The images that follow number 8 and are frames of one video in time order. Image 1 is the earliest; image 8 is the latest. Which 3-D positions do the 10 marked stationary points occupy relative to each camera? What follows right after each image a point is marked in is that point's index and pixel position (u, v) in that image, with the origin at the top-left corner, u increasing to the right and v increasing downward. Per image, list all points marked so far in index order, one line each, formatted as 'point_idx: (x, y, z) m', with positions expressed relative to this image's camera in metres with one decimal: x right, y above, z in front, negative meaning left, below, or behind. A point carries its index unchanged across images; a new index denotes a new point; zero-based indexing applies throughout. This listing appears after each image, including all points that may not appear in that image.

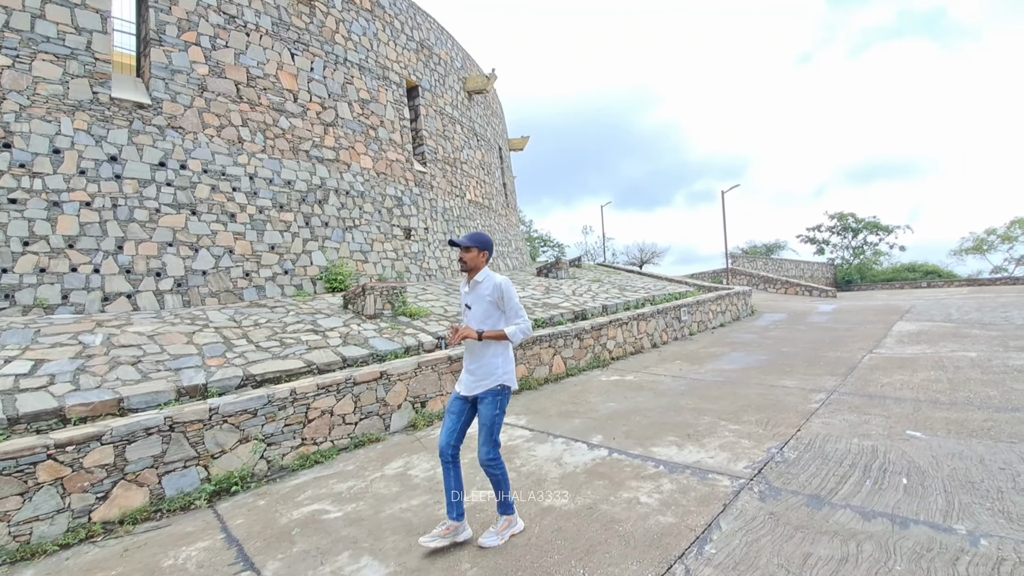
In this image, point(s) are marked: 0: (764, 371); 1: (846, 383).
0: (+2.6, -0.9, +5.1) m
1: (+2.9, -0.8, +4.4) m
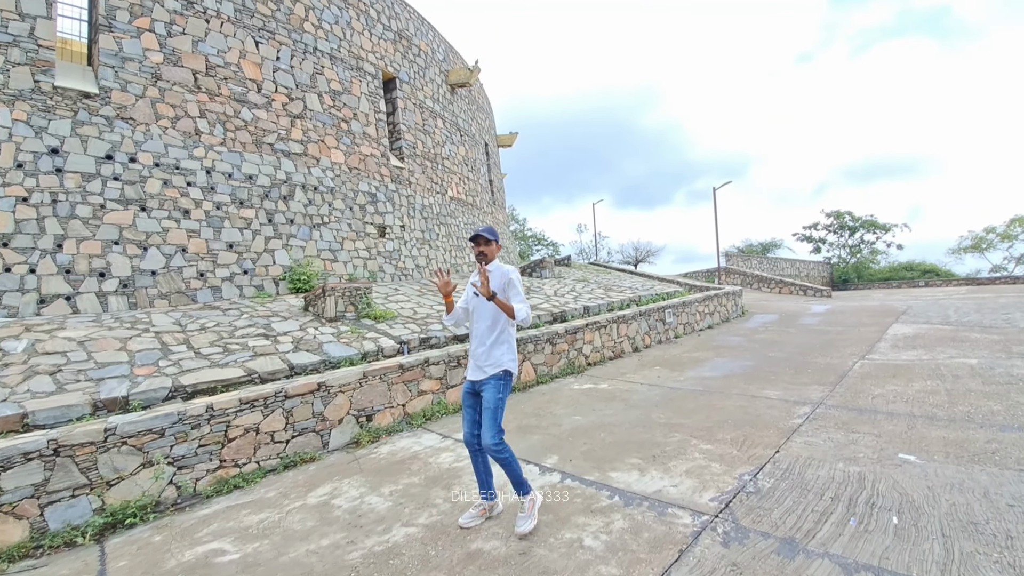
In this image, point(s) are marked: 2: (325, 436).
0: (+2.3, -0.9, +4.7) m
1: (+2.6, -0.9, +4.0) m
2: (-1.4, -1.1, +3.7) m
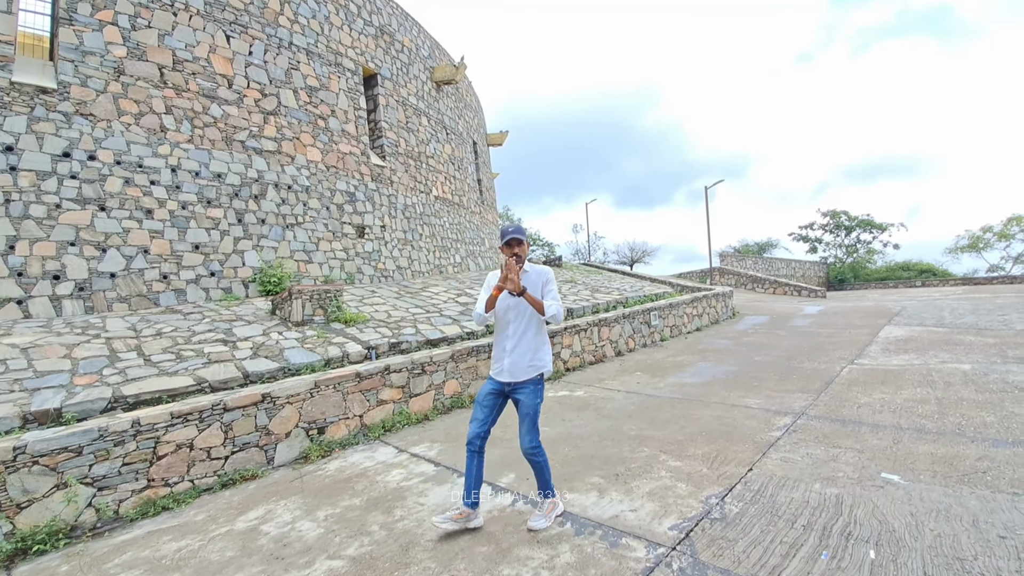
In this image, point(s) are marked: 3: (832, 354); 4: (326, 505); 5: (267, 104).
0: (+2.0, -0.9, +4.5) m
1: (+2.3, -0.9, +3.7) m
2: (-1.7, -1.1, +3.4) m
3: (+3.5, -0.7, +5.4) m
4: (-1.0, -1.2, +2.8) m
5: (-3.8, +2.9, +7.7) m
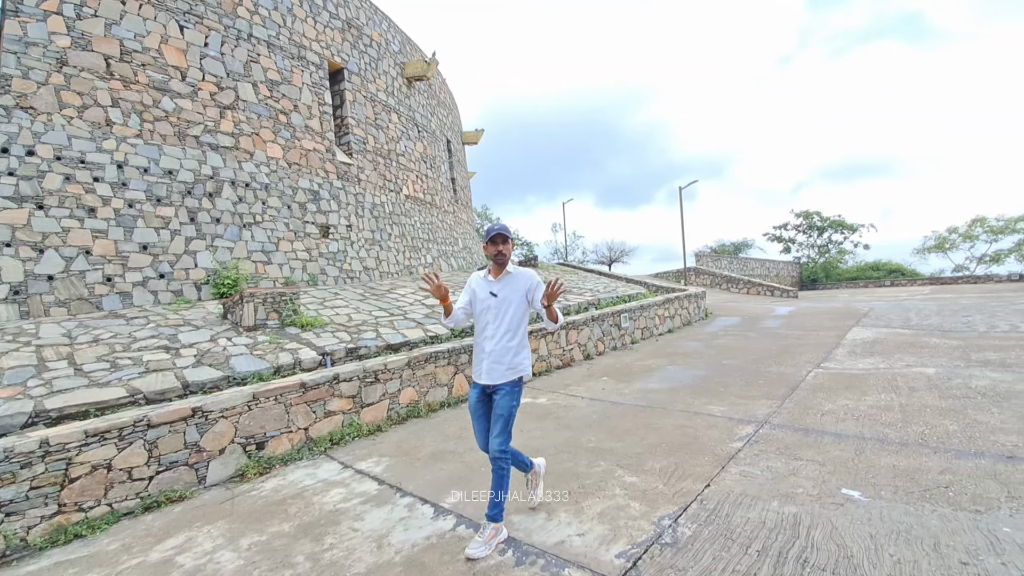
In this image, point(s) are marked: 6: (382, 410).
0: (+1.6, -0.9, +4.4) m
1: (+2.0, -0.9, +3.6) m
2: (-2.0, -1.2, +3.2) m
3: (+3.1, -0.8, +5.4) m
4: (-1.3, -1.2, +2.5) m
5: (-4.3, +2.8, +7.3) m
6: (-1.1, -1.0, +4.1) m
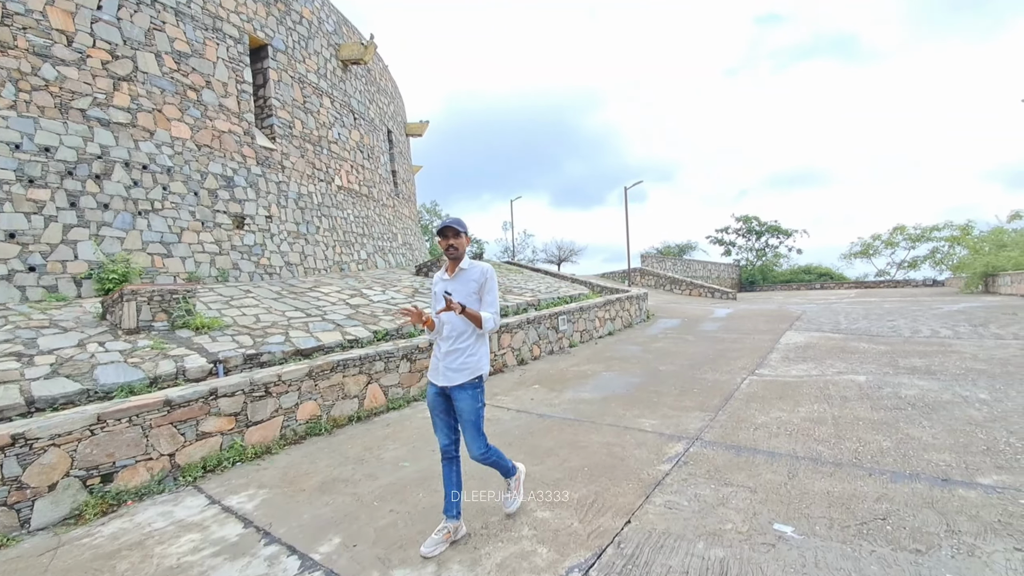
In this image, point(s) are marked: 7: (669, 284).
0: (+0.9, -1.0, +4.1) m
1: (+1.4, -0.9, +3.4) m
2: (-2.5, -1.1, +2.5) m
3: (+2.4, -0.8, +5.2) m
4: (-1.8, -1.2, +2.0) m
5: (-5.2, +2.9, +6.5) m
6: (-1.7, -1.0, +3.6) m
7: (+5.3, +0.1, +16.7) m
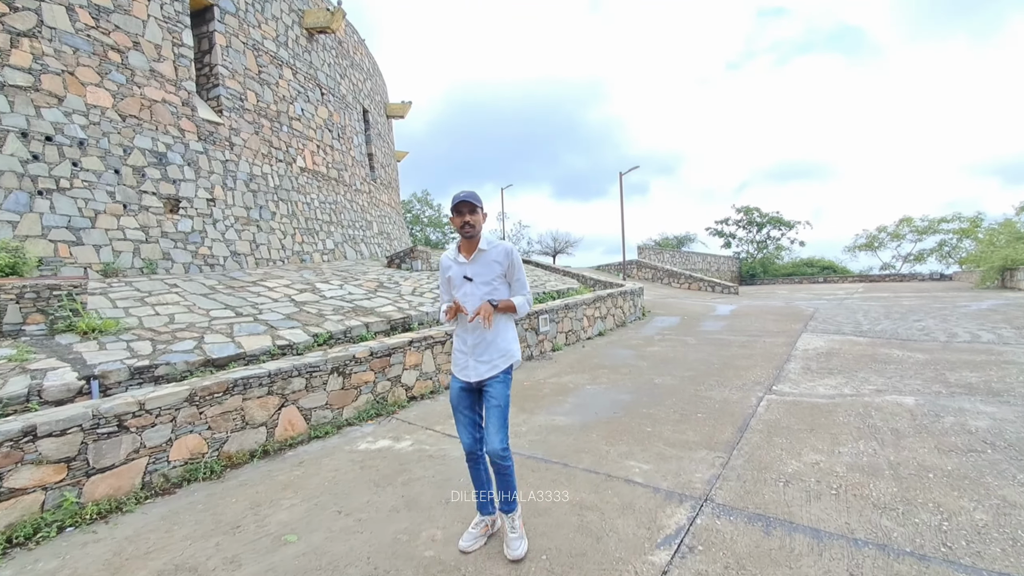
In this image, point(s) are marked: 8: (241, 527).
0: (+0.6, -0.9, +3.2) m
1: (+1.1, -0.9, +2.5) m
2: (-2.8, -1.1, +1.6) m
3: (+2.0, -0.8, +4.3) m
4: (-2.1, -1.3, +1.0) m
5: (-5.5, +3.0, +5.4) m
6: (-2.0, -1.0, +2.6) m
7: (+4.9, +0.3, +15.8) m
8: (-1.3, -1.1, +2.3) m
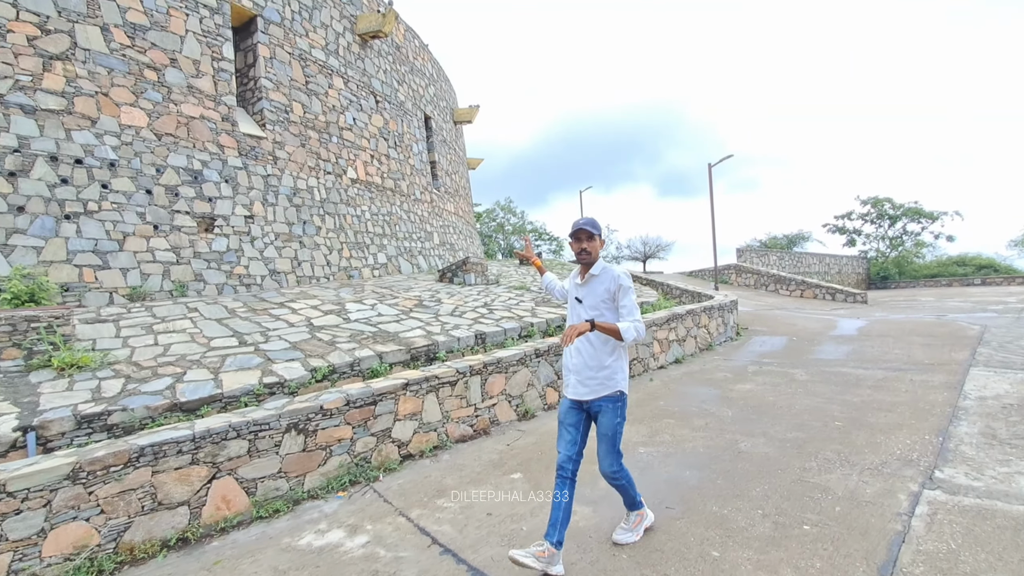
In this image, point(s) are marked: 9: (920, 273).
0: (+0.6, -1.1, +2.0) m
1: (+0.9, -1.1, +1.2) m
2: (-3.1, -1.3, +1.1) m
3: (+2.2, -0.9, +2.8) m
4: (-2.5, -1.4, +0.4) m
5: (-5.0, +2.7, +5.5) m
6: (-2.1, -1.2, +2.0) m
7: (+7.2, +0.1, +13.6) m
8: (-1.5, -1.3, +1.5) m
9: (+16.1, +0.6, +19.4) m
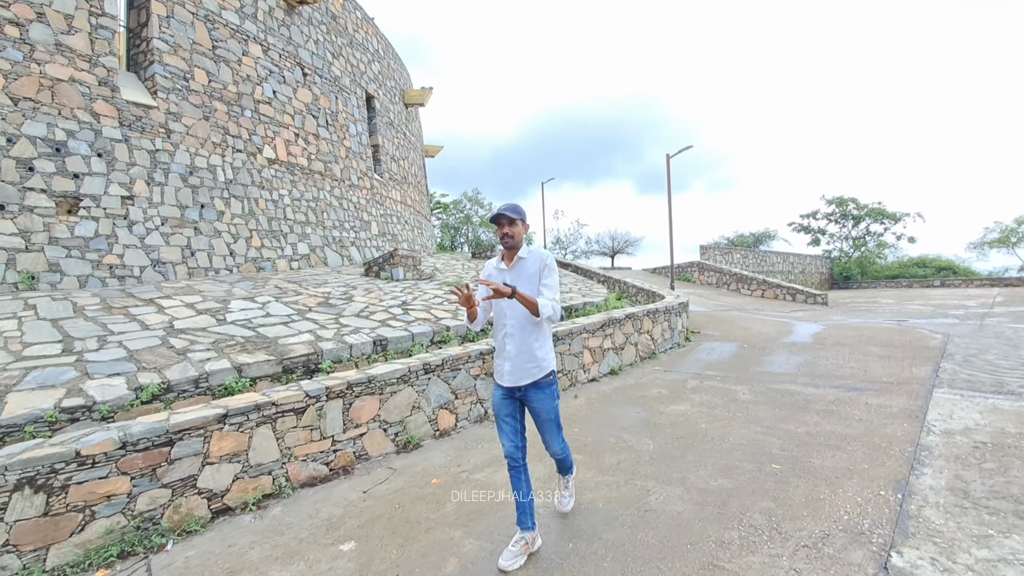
0: (-0.1, -1.1, +1.3) m
1: (+0.2, -1.1, +0.5) m
2: (-3.8, -1.3, +0.2) m
3: (+1.4, -1.0, +2.2) m
4: (-3.1, -1.4, -0.4) m
5: (-5.8, +2.8, +4.4) m
6: (-2.8, -1.2, +1.1) m
7: (+6.0, +0.1, +13.2) m
8: (-2.1, -1.3, +0.7) m
9: (+14.5, +0.6, +19.4) m
